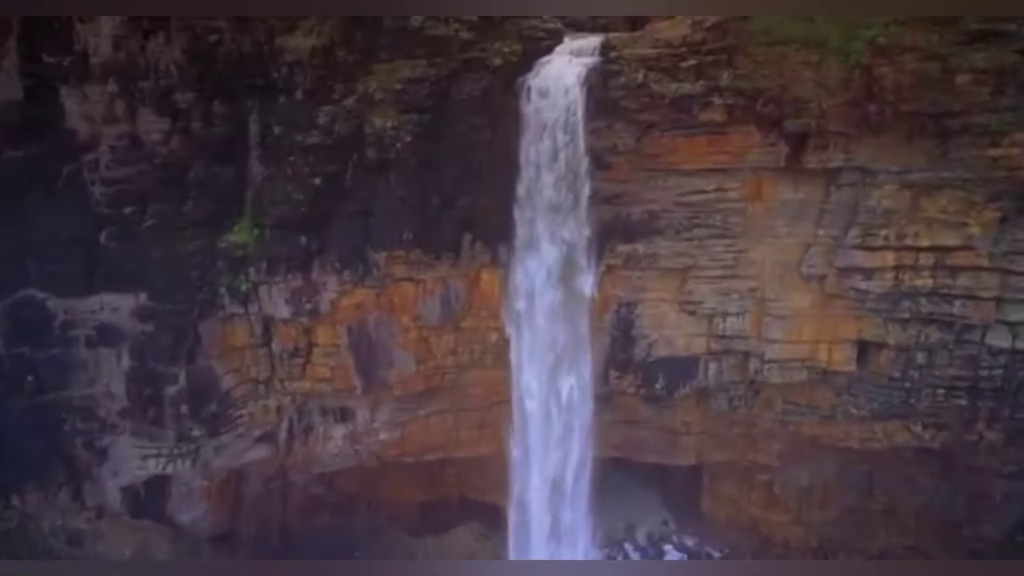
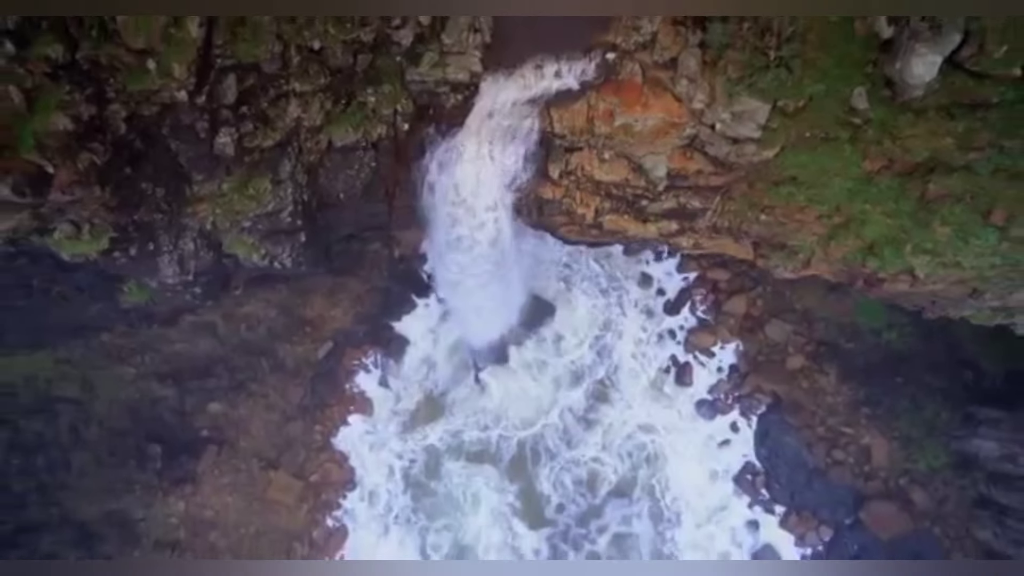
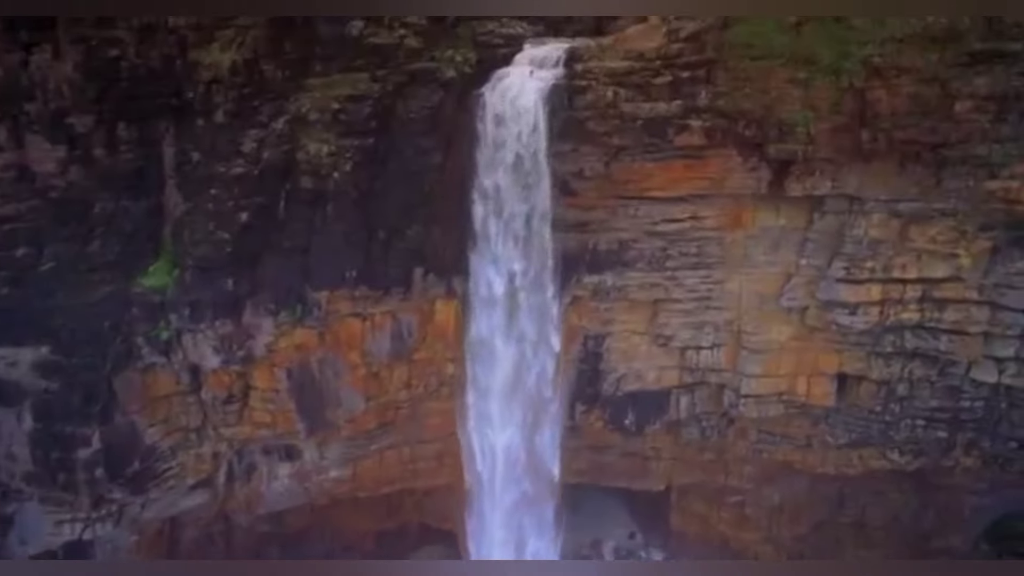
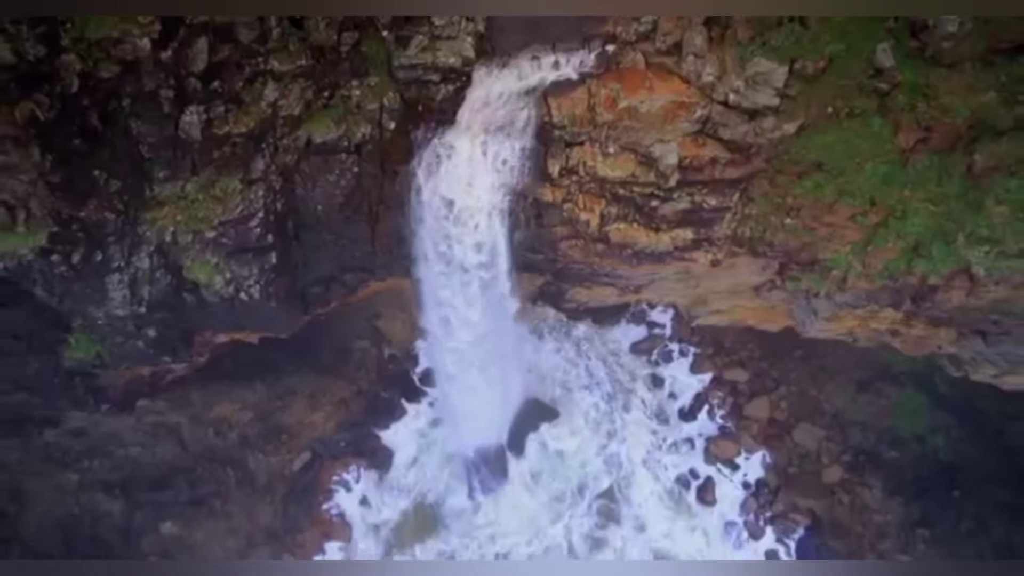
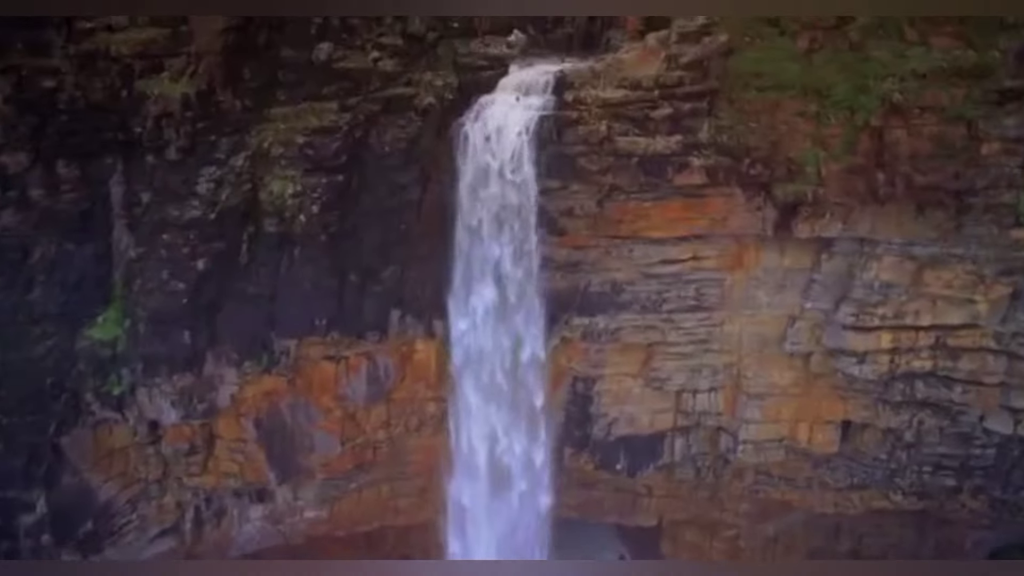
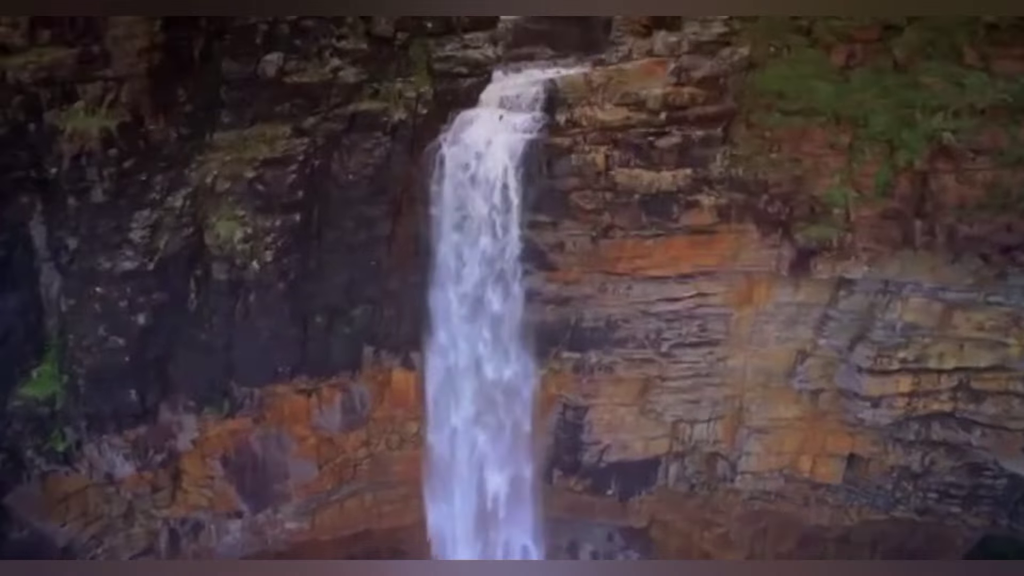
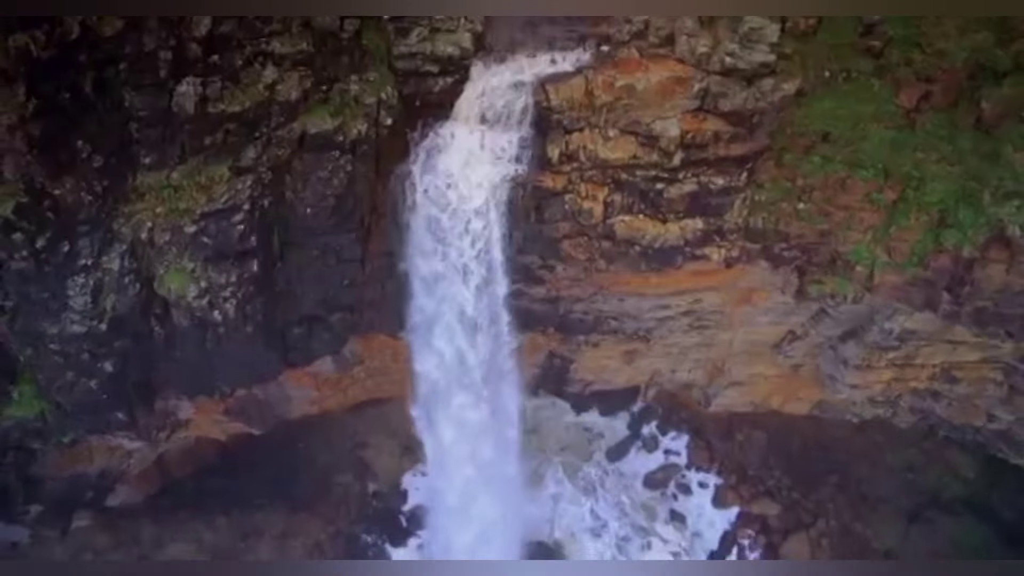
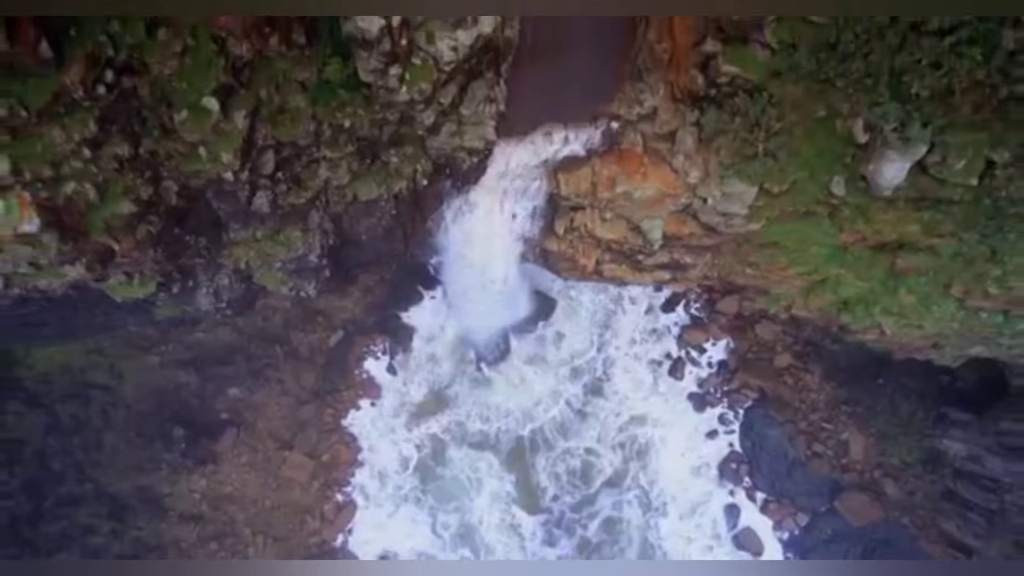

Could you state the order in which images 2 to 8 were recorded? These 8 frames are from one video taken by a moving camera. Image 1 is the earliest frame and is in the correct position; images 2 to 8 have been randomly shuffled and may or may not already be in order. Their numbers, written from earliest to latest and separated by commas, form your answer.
3, 5, 6, 7, 4, 2, 8
